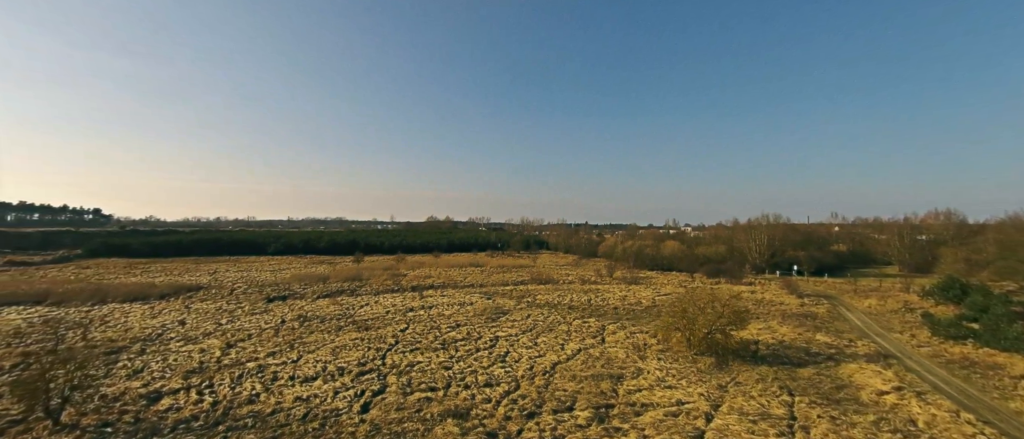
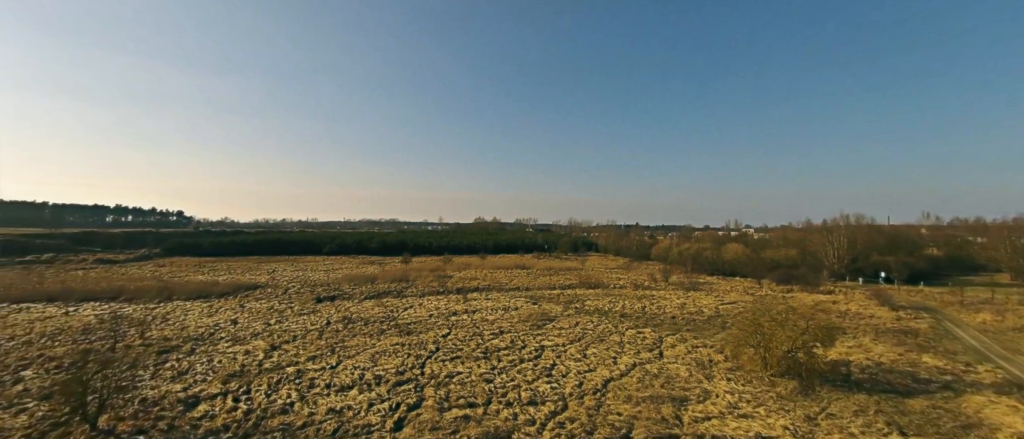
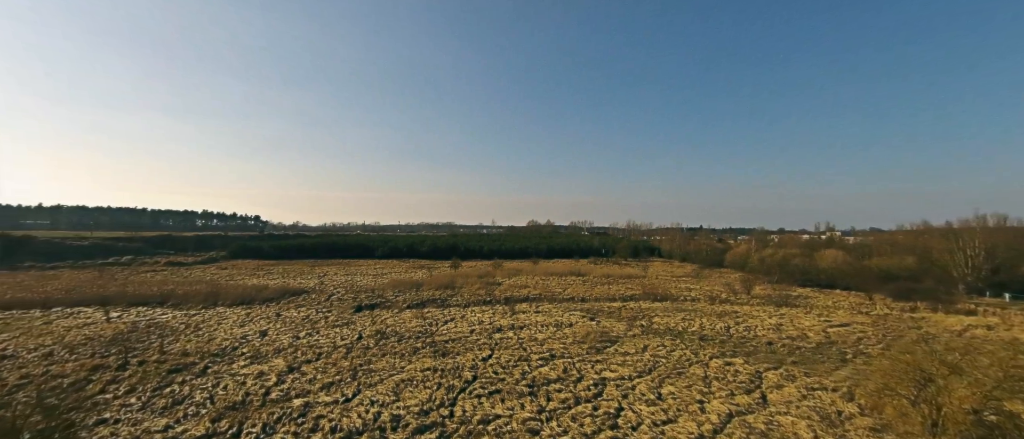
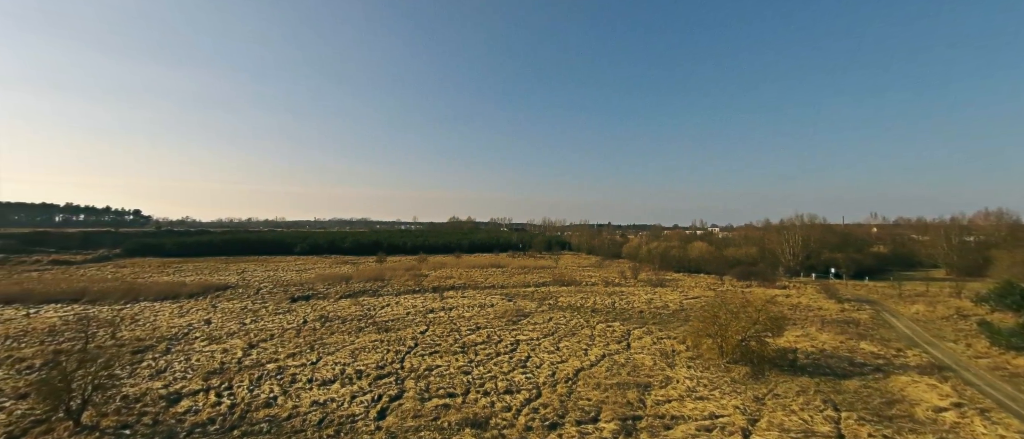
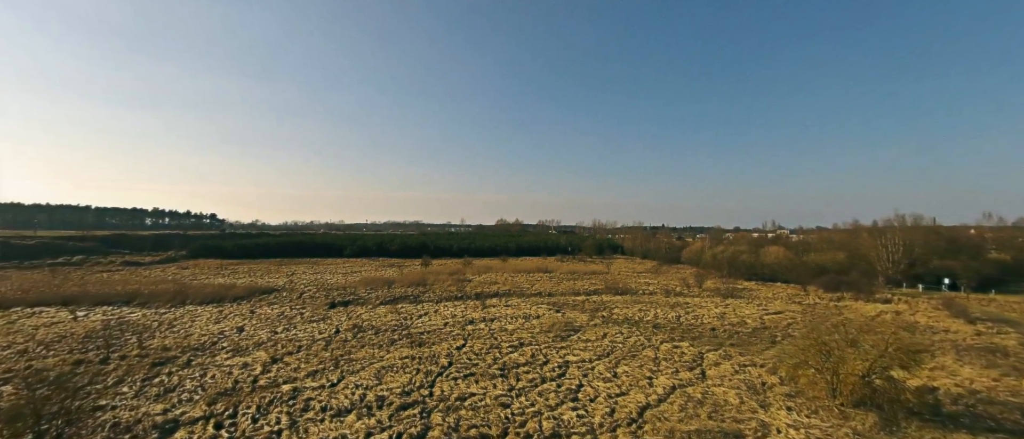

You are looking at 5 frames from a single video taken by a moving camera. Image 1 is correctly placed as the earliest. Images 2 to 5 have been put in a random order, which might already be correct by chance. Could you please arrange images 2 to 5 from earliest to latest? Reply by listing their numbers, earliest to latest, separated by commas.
4, 2, 5, 3
